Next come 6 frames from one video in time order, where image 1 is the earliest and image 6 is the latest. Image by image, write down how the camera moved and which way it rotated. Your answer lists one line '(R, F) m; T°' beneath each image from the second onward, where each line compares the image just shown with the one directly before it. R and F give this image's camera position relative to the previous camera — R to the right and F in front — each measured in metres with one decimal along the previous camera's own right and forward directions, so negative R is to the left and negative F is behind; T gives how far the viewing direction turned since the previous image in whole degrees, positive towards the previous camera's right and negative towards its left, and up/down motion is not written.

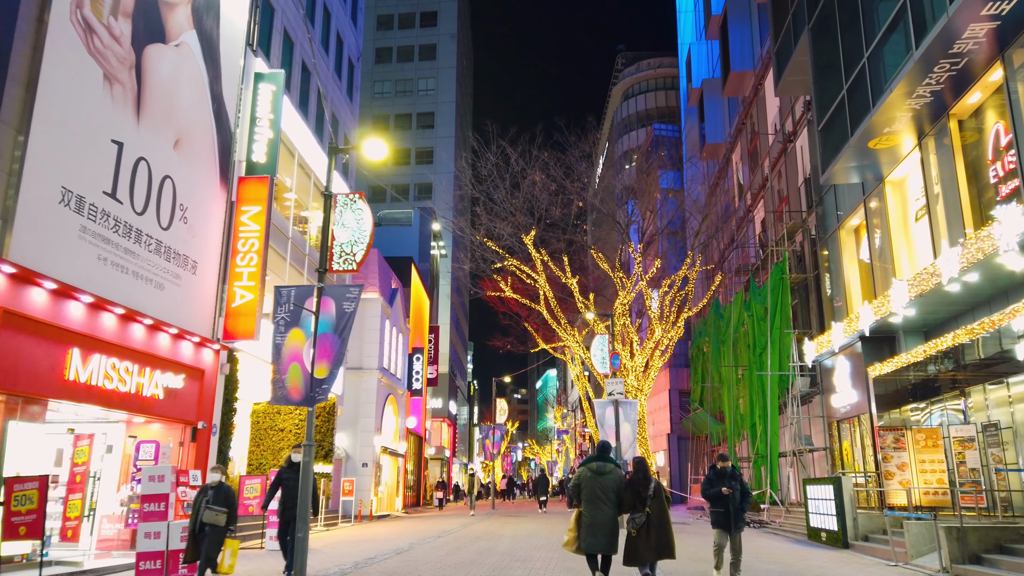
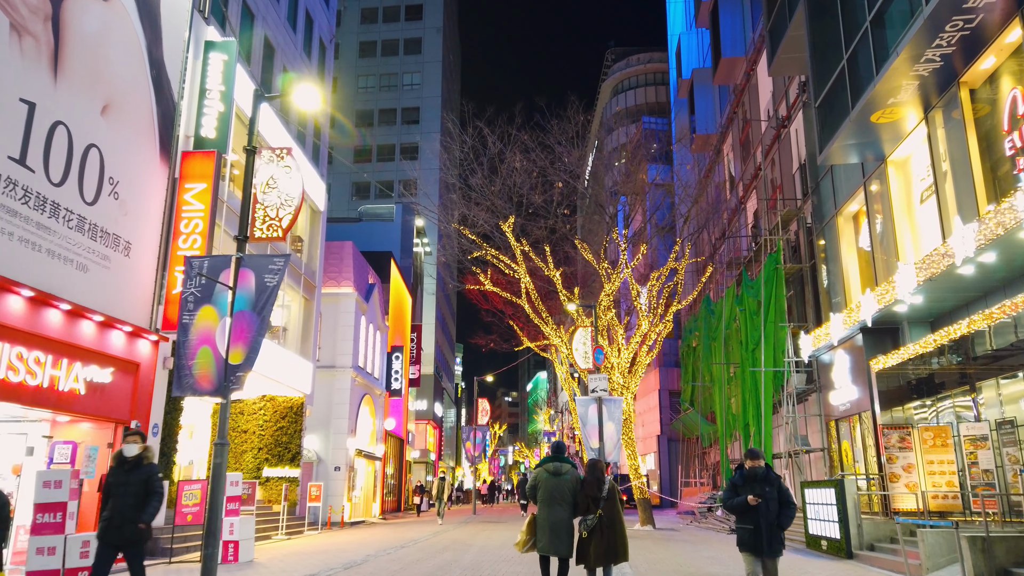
(+0.4, +1.3) m; +1°
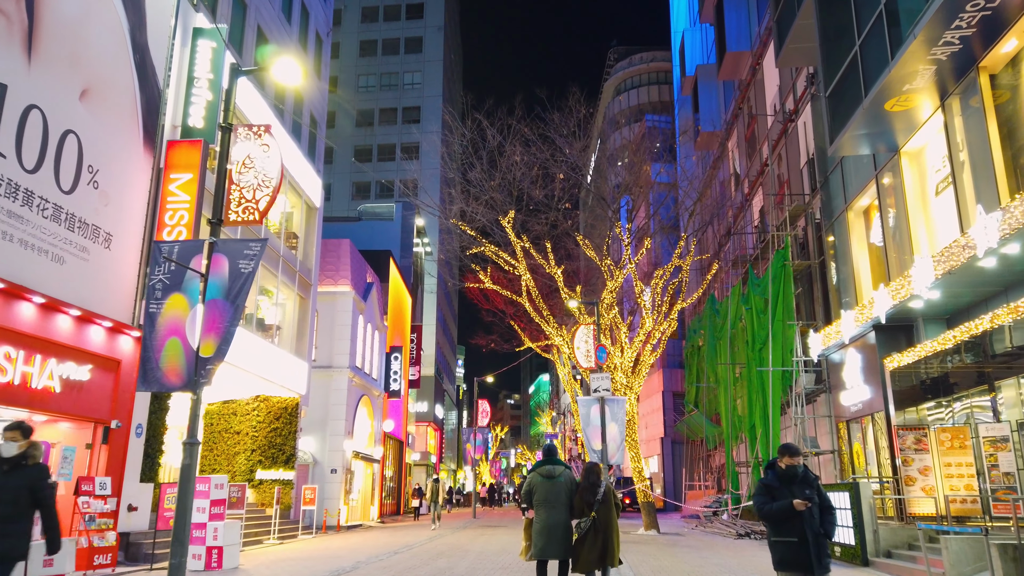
(+0.1, +0.6) m; 0°
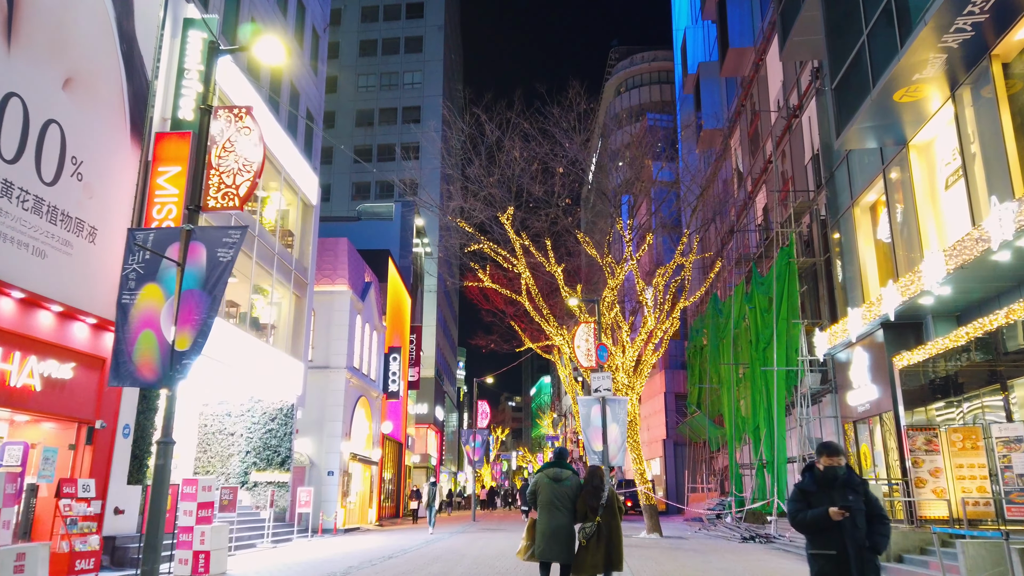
(+0.1, +0.4) m; 0°
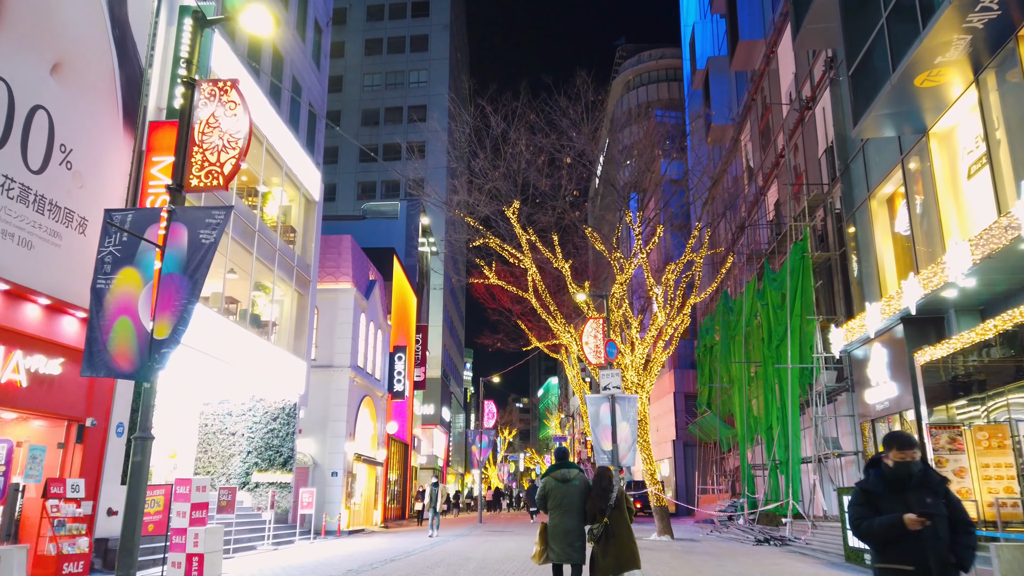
(0.0, +0.5) m; -1°
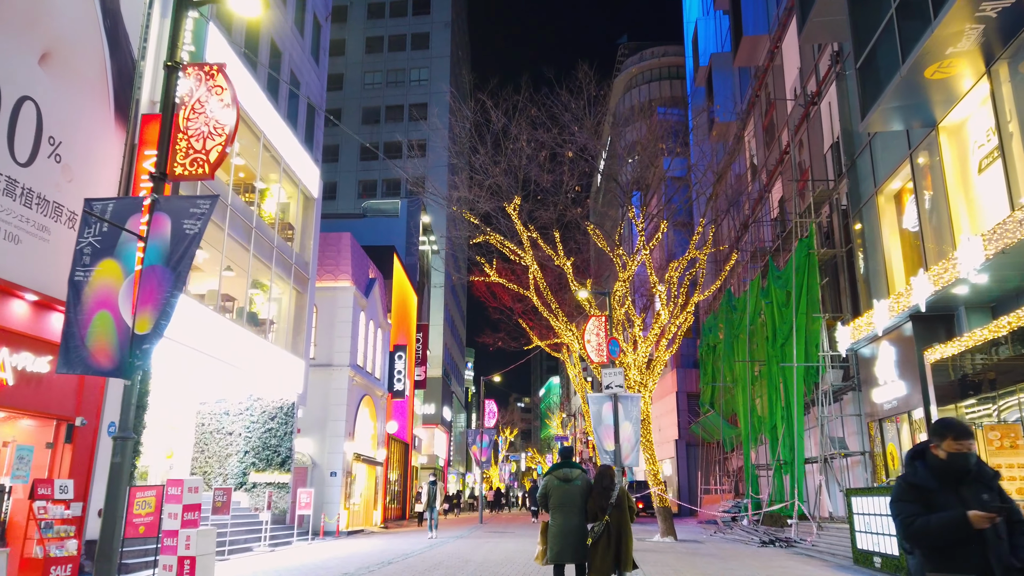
(0.0, +0.3) m; 0°
